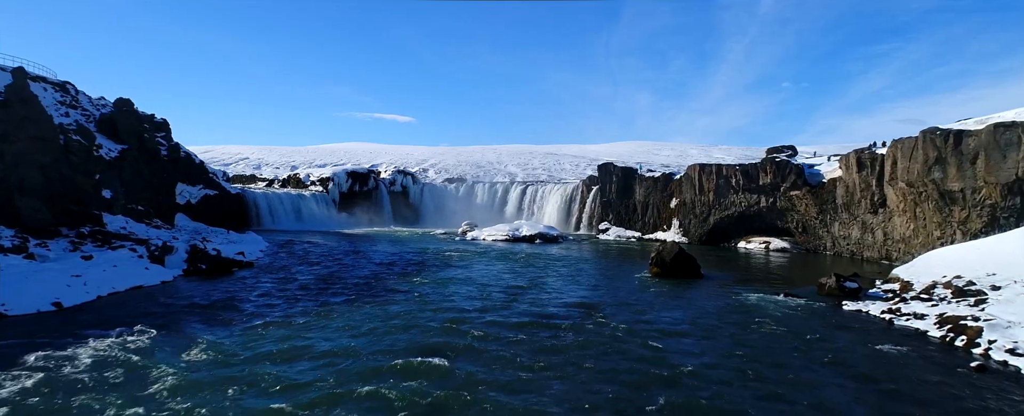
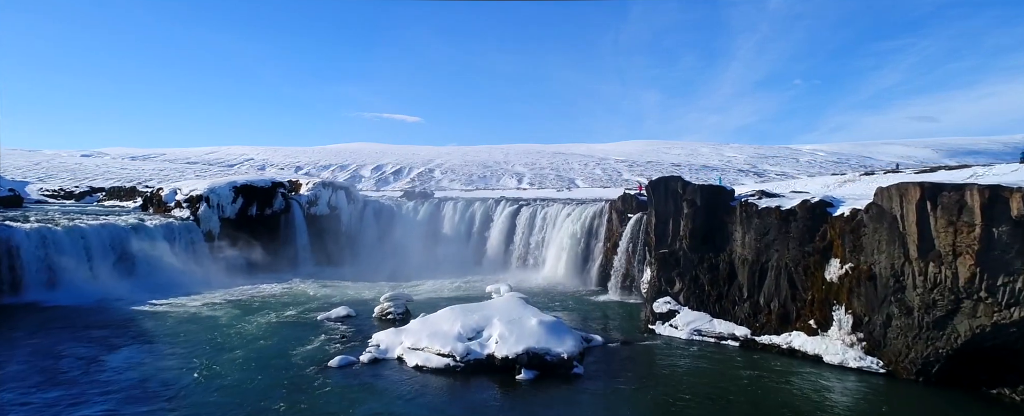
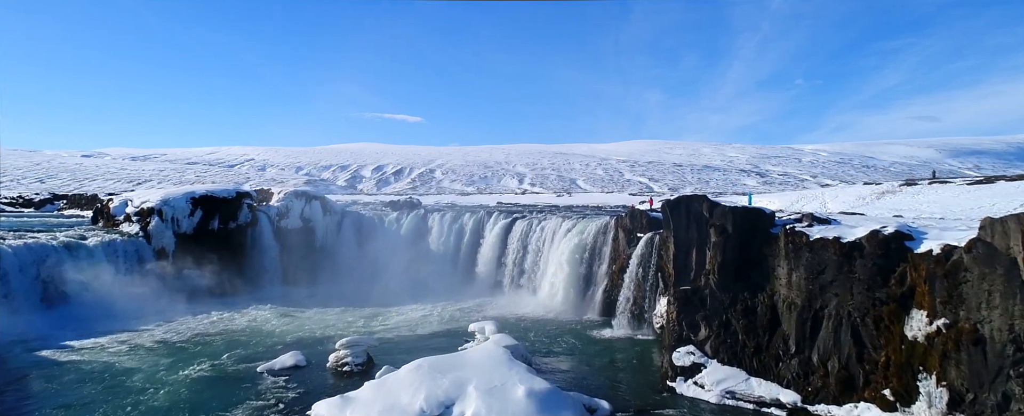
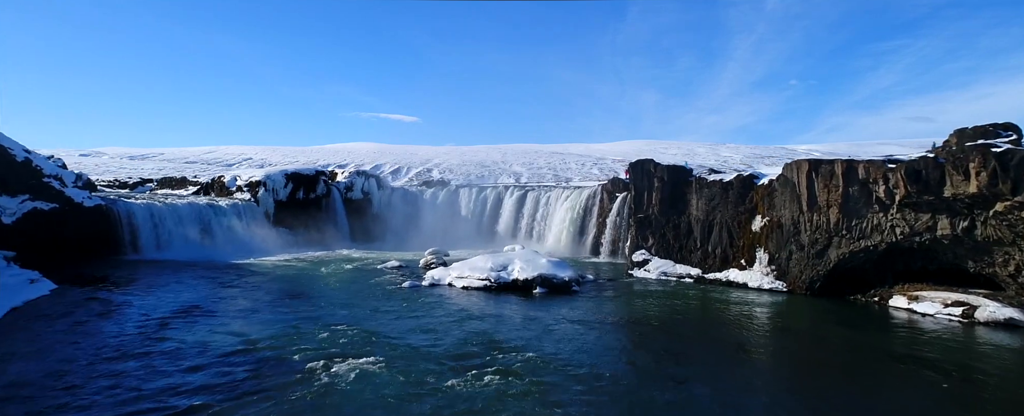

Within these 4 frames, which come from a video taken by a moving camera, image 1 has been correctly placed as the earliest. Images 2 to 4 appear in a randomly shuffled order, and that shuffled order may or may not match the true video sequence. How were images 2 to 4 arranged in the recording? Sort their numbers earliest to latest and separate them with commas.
4, 2, 3
